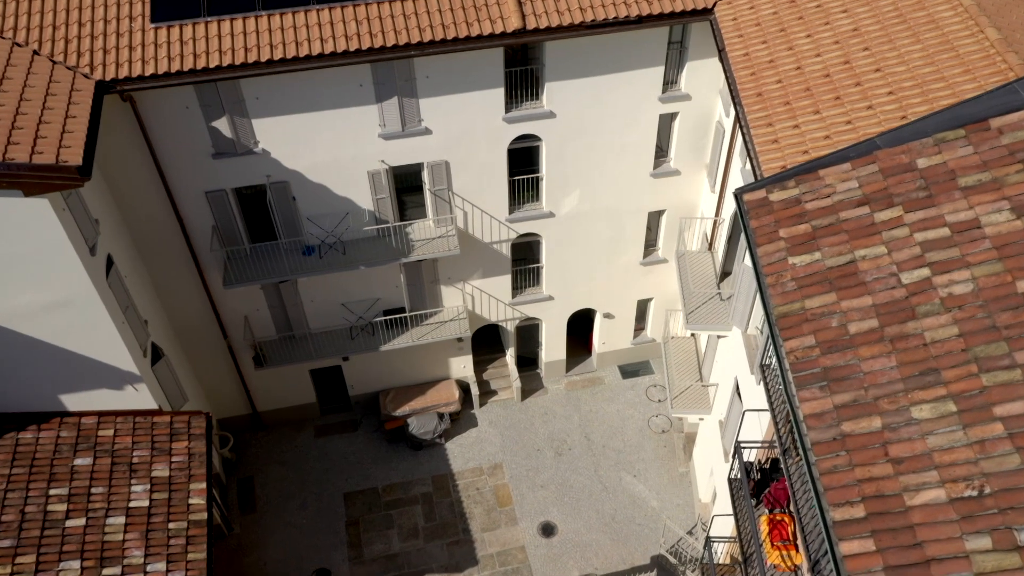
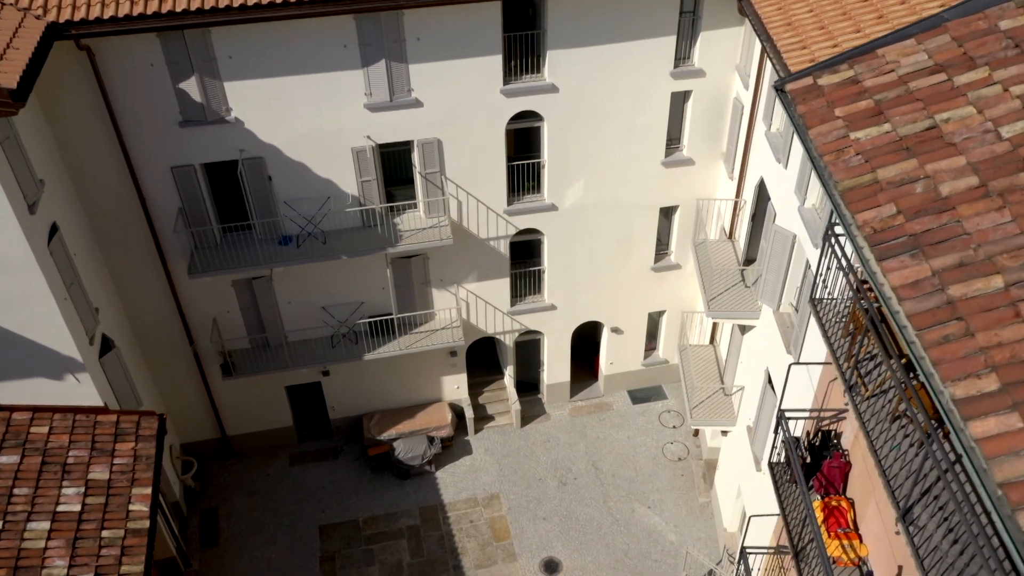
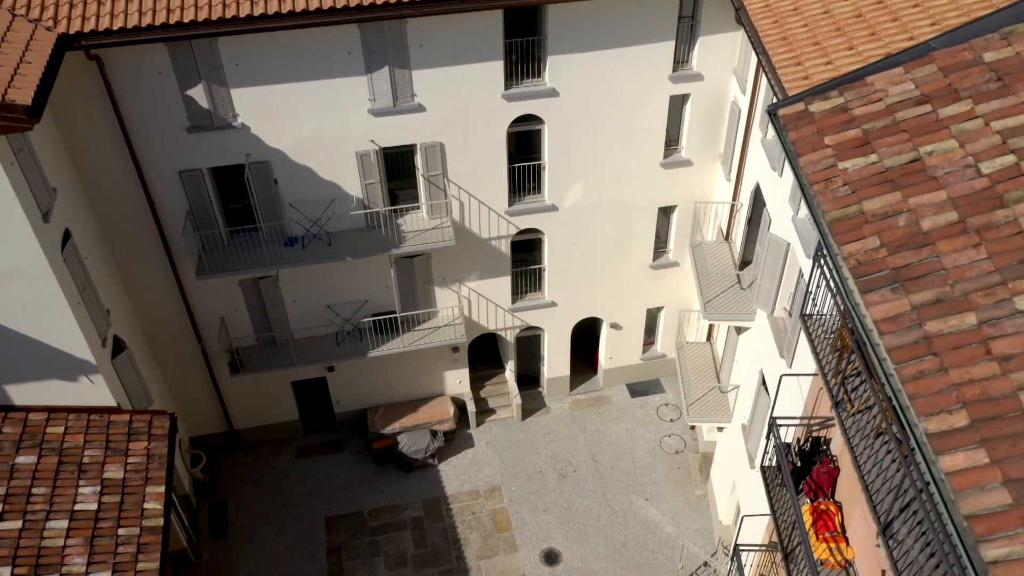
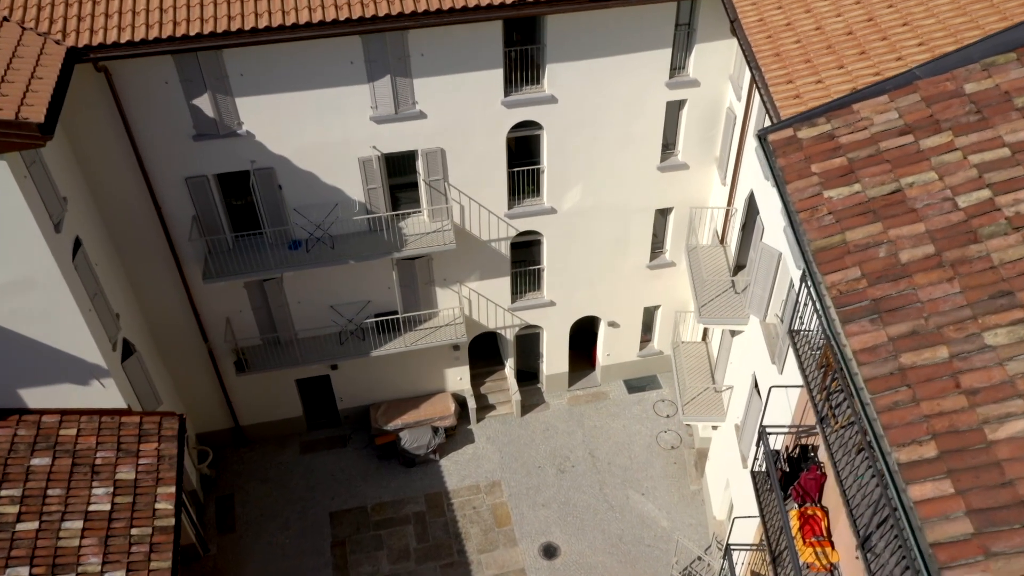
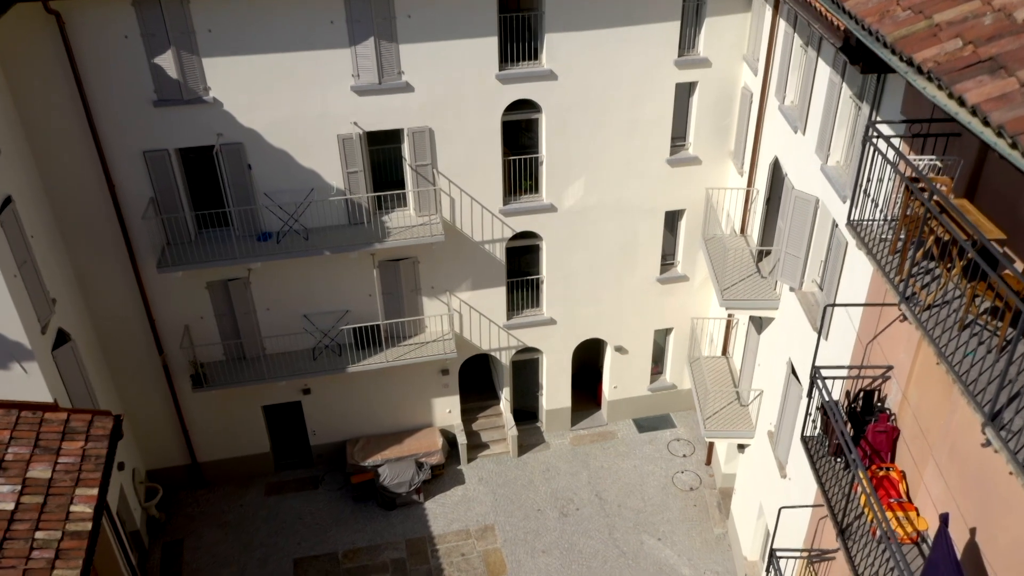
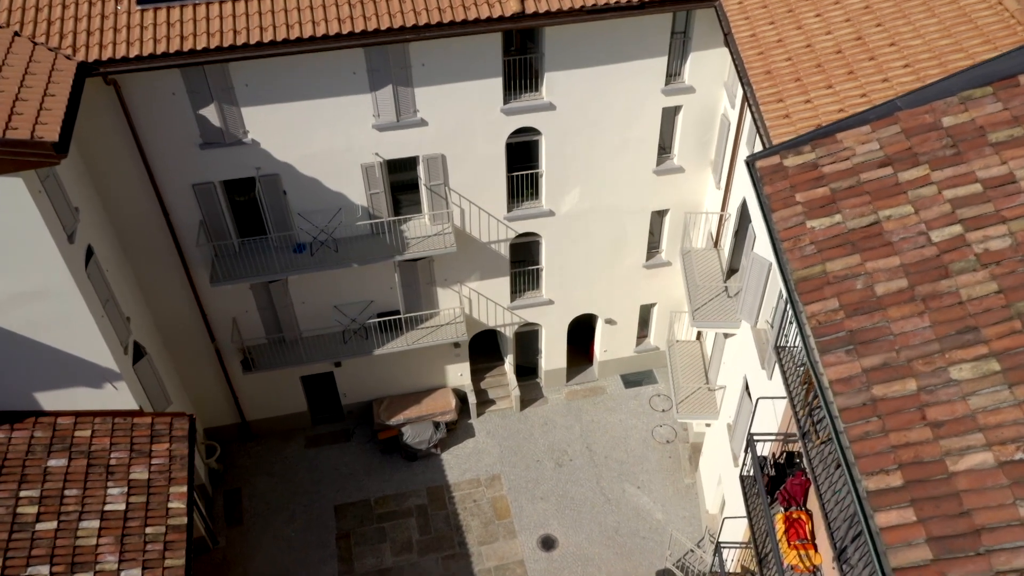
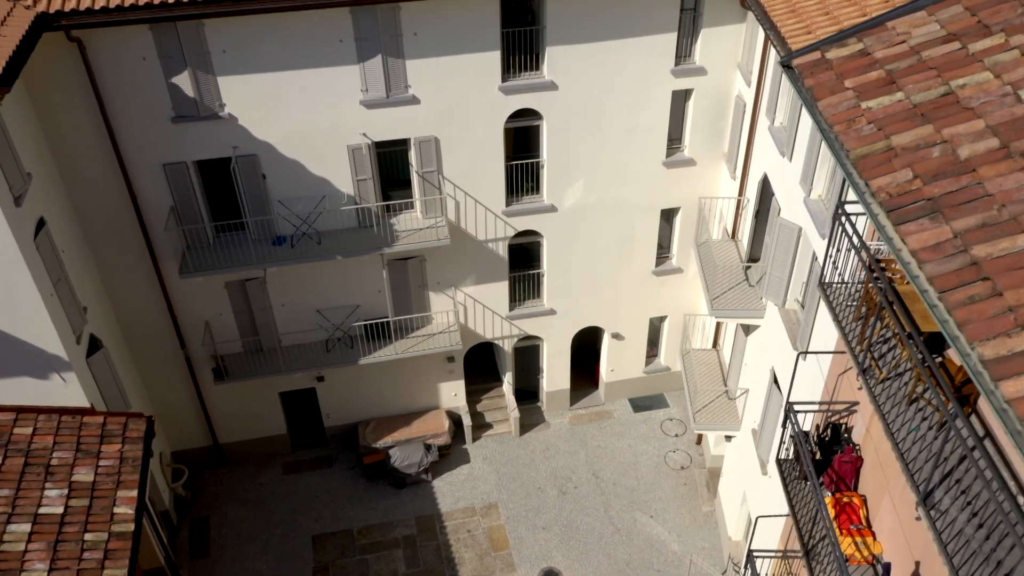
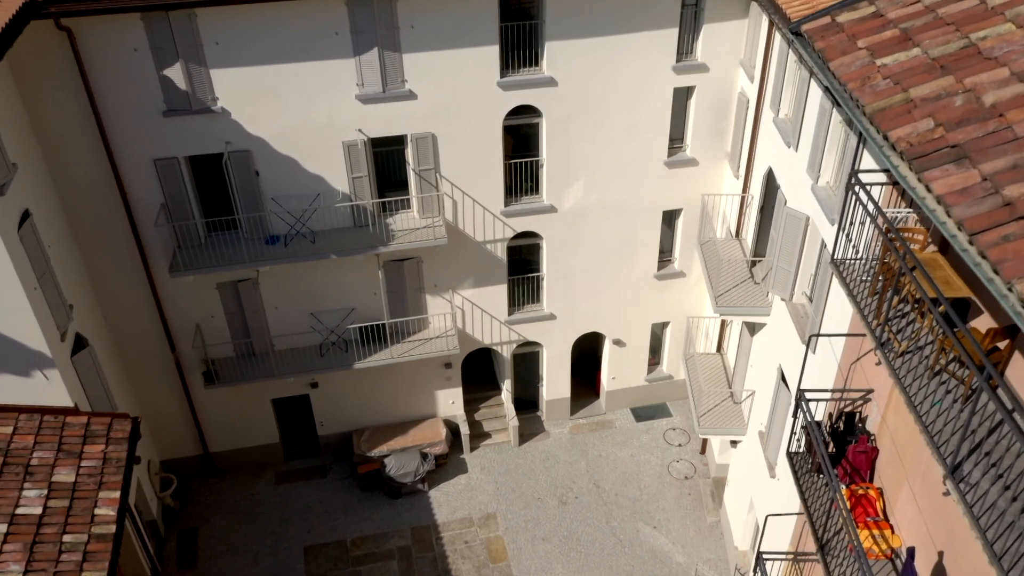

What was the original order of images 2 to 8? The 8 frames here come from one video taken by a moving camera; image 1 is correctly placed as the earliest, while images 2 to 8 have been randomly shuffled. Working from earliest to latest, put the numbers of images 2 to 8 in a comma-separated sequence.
6, 4, 3, 2, 7, 8, 5
